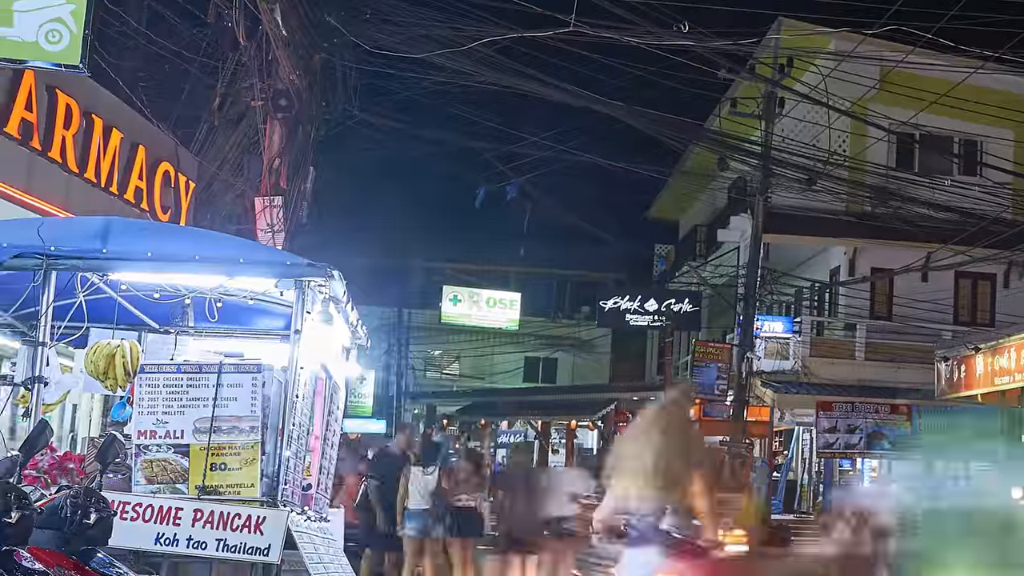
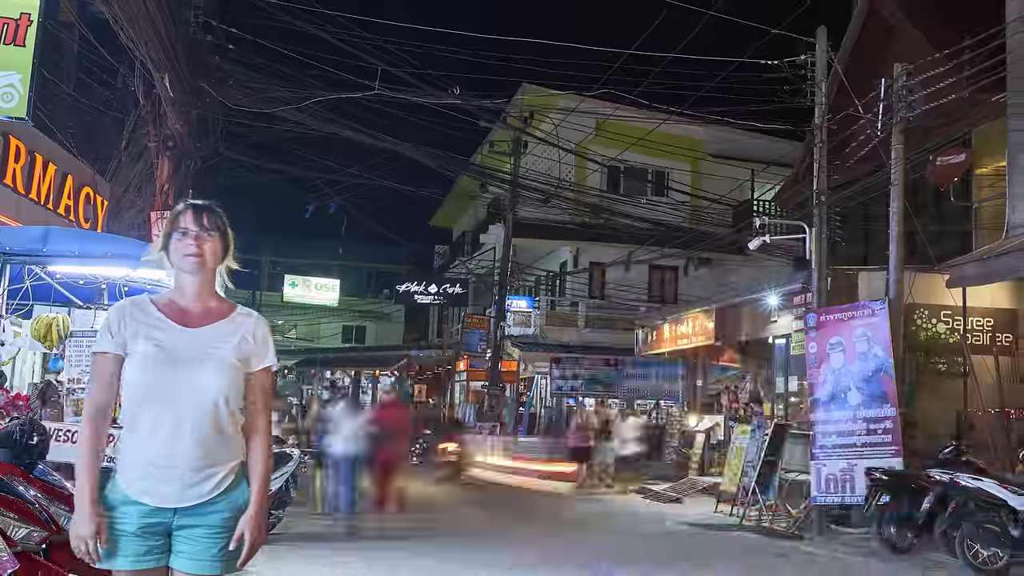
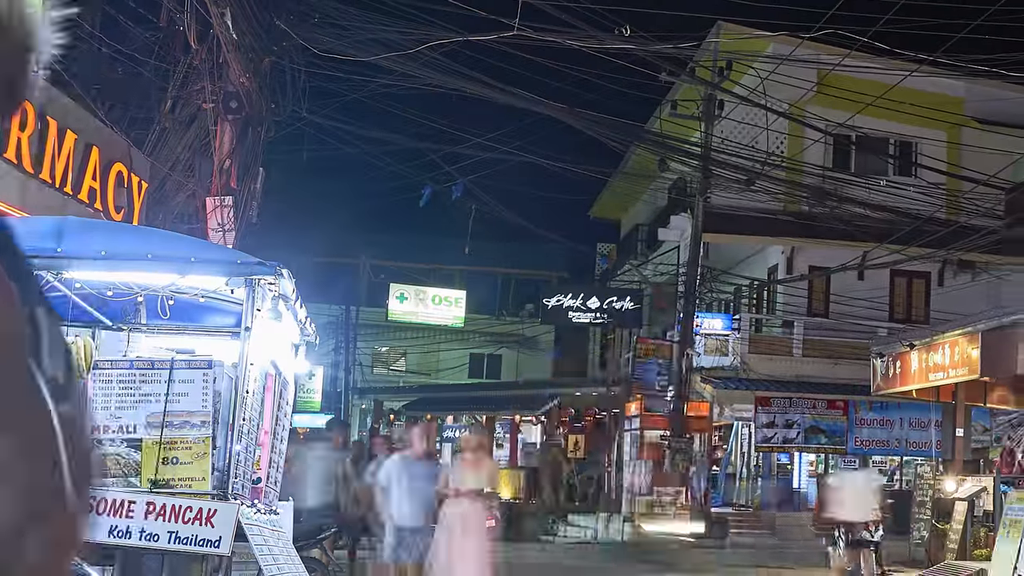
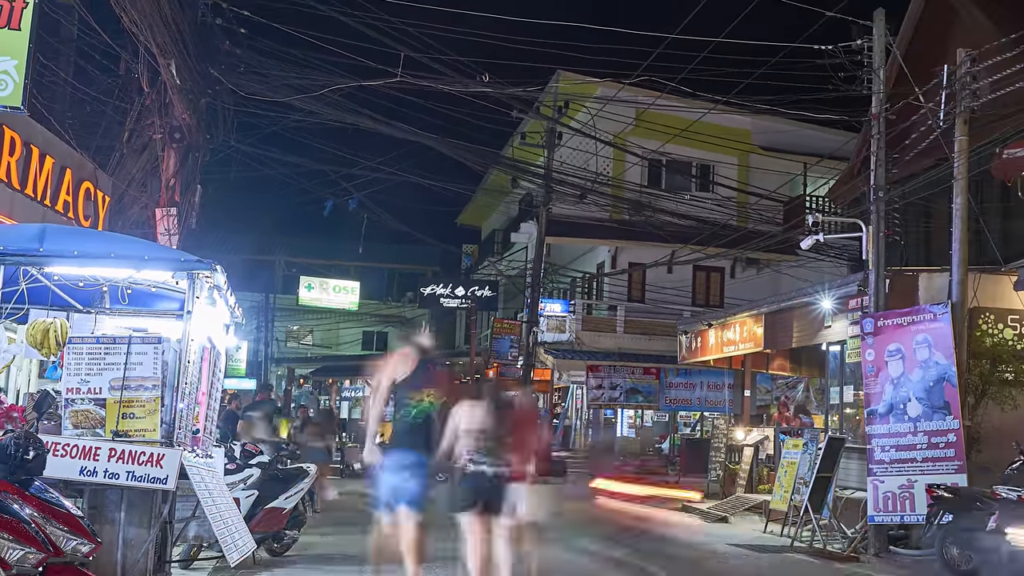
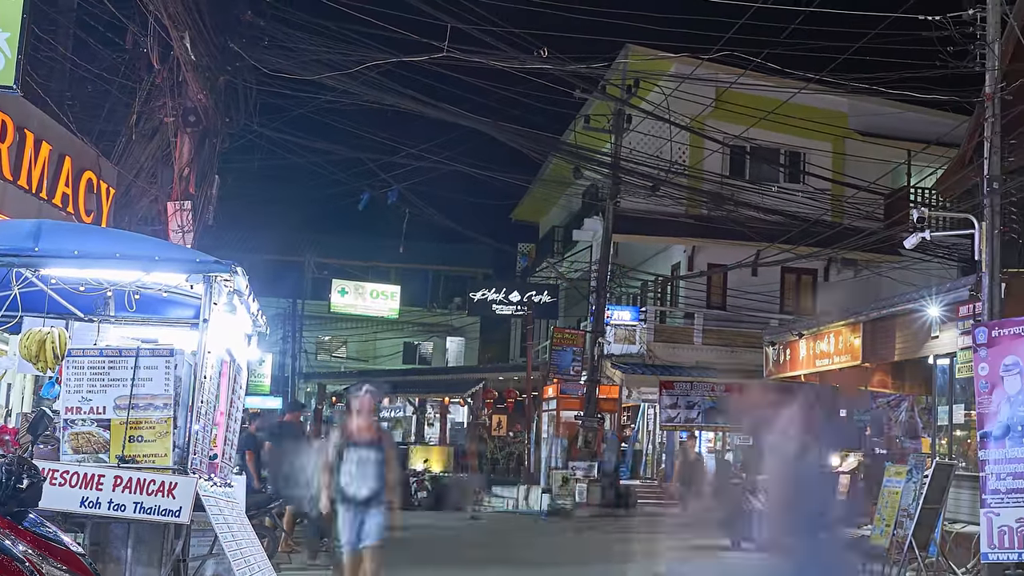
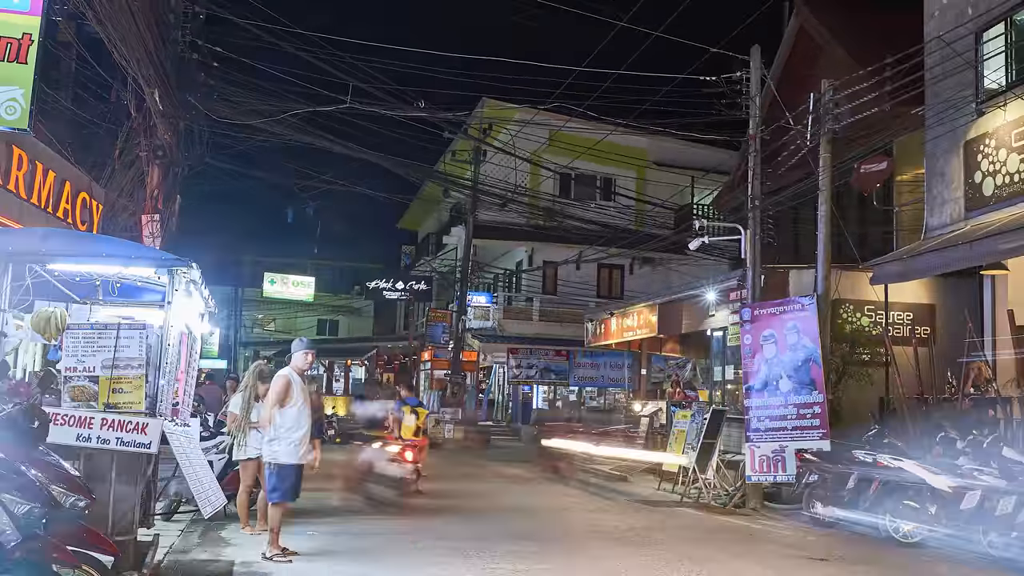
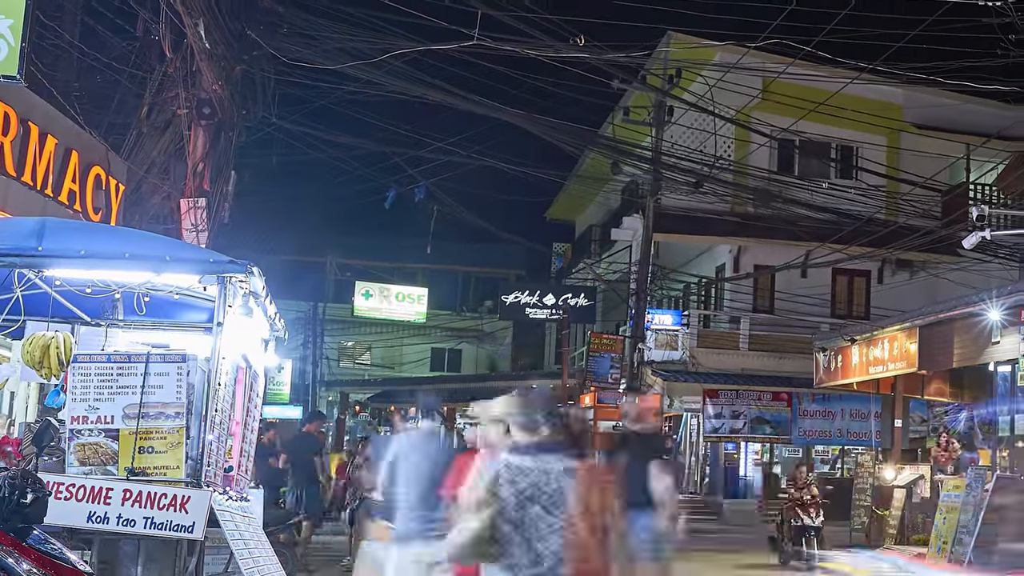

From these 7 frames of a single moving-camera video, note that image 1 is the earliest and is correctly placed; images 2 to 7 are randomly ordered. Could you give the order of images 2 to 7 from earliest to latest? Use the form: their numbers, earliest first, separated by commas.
3, 7, 5, 4, 2, 6
